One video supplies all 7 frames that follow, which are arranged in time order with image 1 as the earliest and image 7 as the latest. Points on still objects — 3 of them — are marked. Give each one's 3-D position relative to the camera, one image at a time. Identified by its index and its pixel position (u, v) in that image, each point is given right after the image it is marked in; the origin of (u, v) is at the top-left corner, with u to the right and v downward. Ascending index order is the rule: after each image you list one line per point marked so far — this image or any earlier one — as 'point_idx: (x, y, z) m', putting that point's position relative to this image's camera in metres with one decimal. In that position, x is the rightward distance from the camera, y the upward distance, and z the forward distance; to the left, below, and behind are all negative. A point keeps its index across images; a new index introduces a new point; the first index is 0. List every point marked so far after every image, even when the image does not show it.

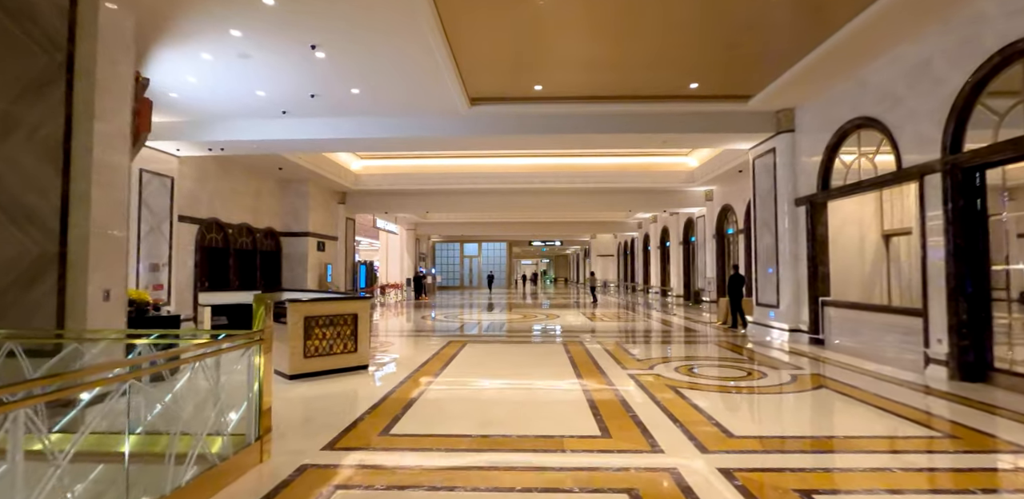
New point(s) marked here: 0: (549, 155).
0: (+1.1, +2.9, +14.7) m
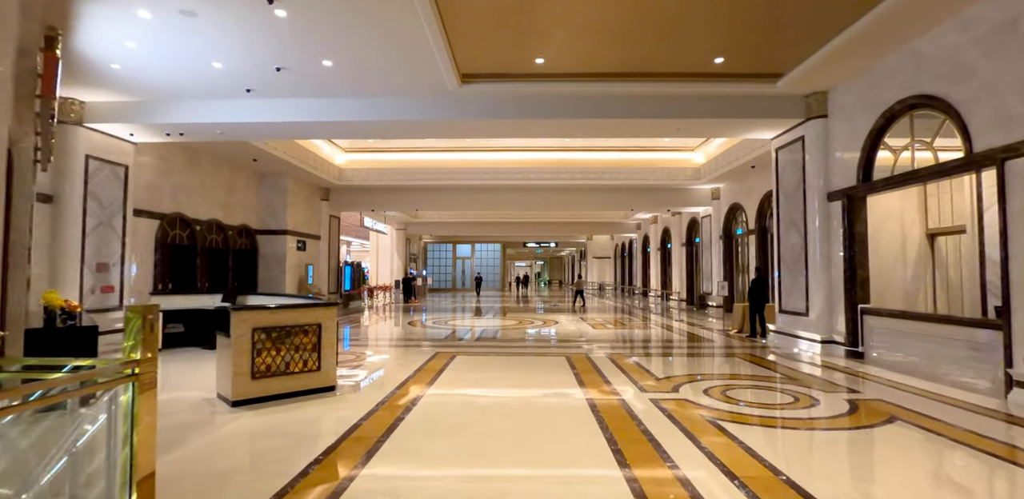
0: (+0.9, +2.9, +13.7) m
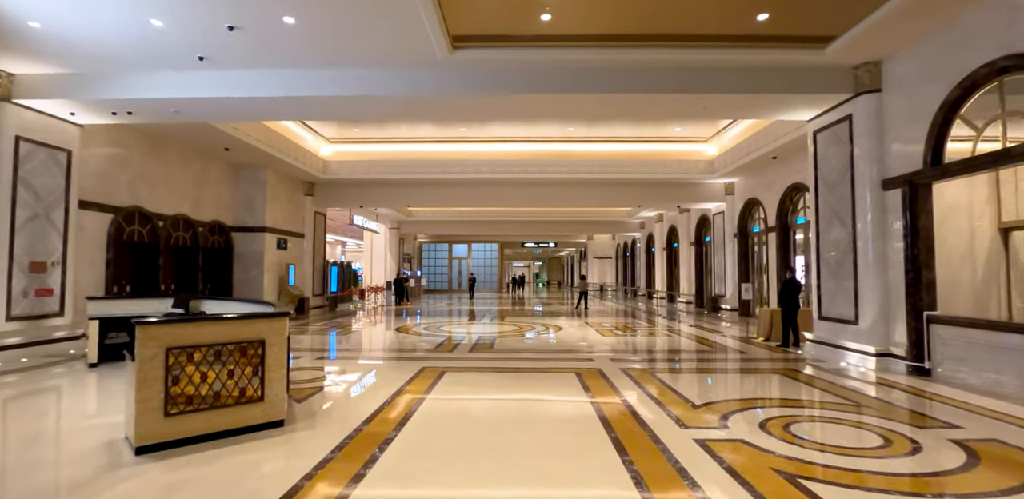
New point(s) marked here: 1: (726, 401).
0: (+0.9, +2.9, +12.7) m
1: (+2.3, -1.6, +5.4) m
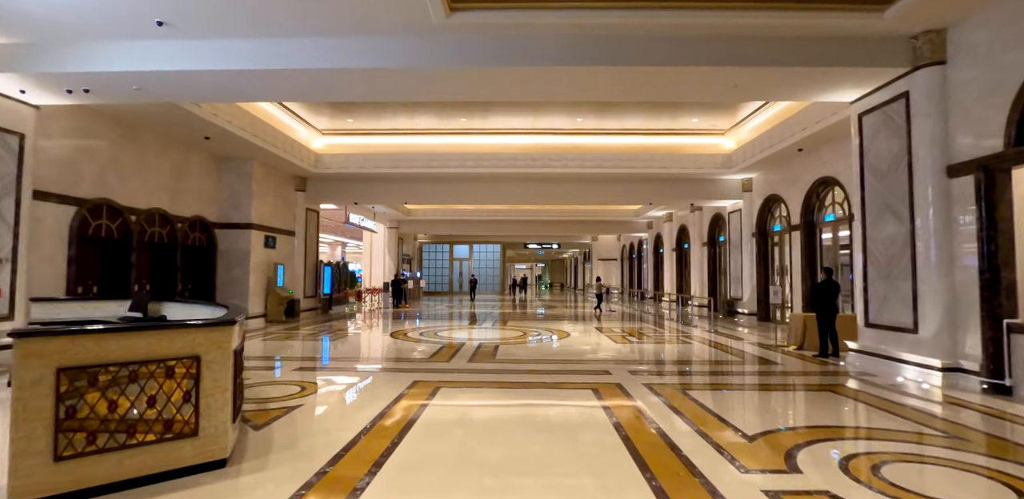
0: (+1.0, +2.9, +11.8) m
1: (+2.4, -1.6, +4.5) m
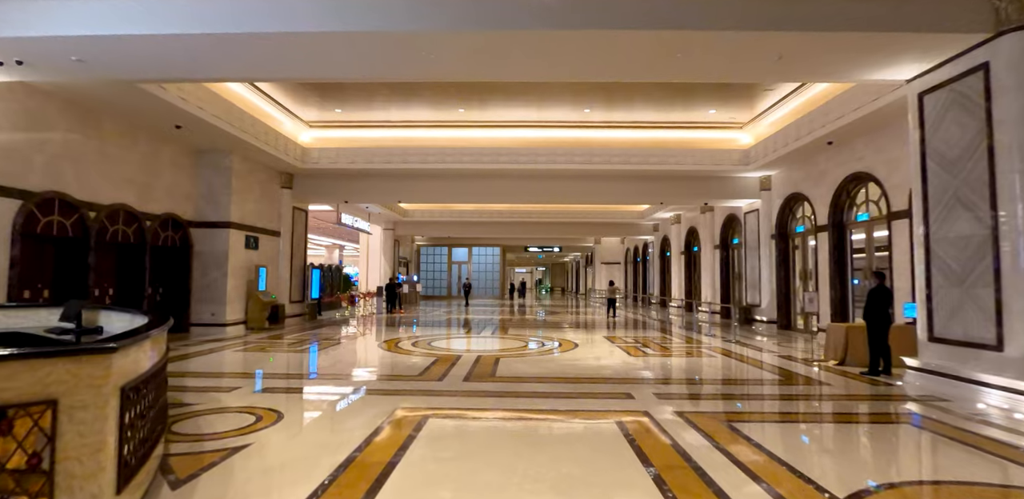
0: (+1.1, +2.9, +11.0) m
1: (+2.4, -1.6, +3.6) m
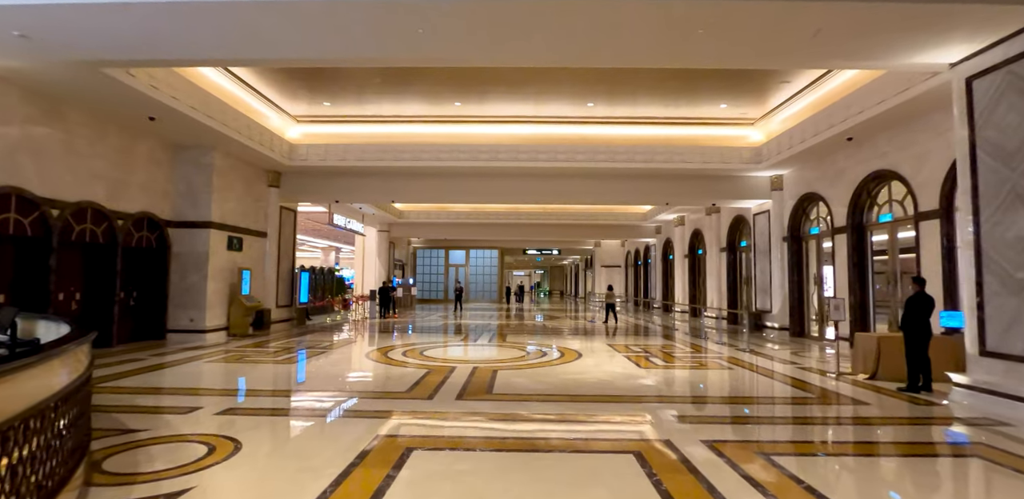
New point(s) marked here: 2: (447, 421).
0: (+1.0, +2.8, +10.4) m
1: (+2.4, -1.6, +3.0) m
2: (-0.6, -1.6, +4.6) m
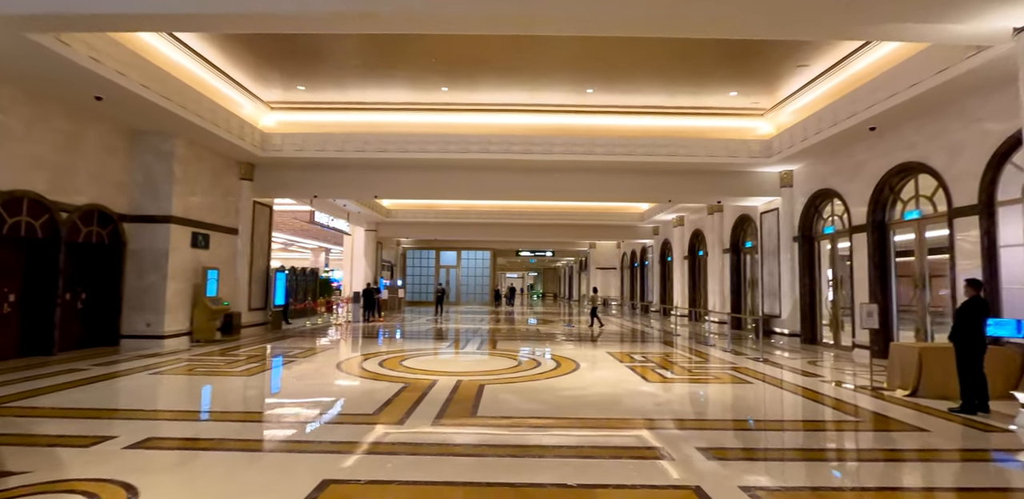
0: (+0.9, +2.8, +9.6) m
1: (+2.3, -1.6, +2.2) m
2: (-0.7, -1.6, +3.7) m
